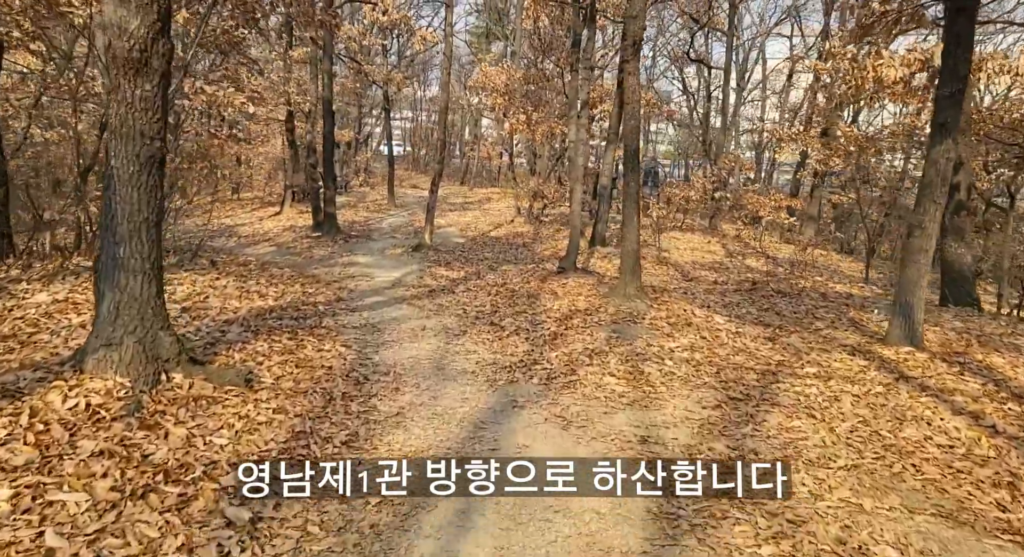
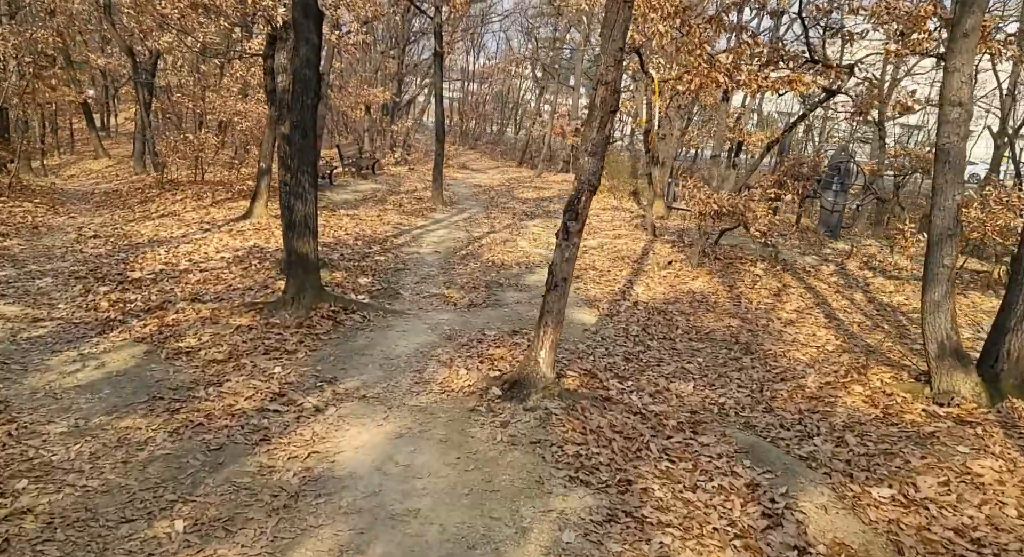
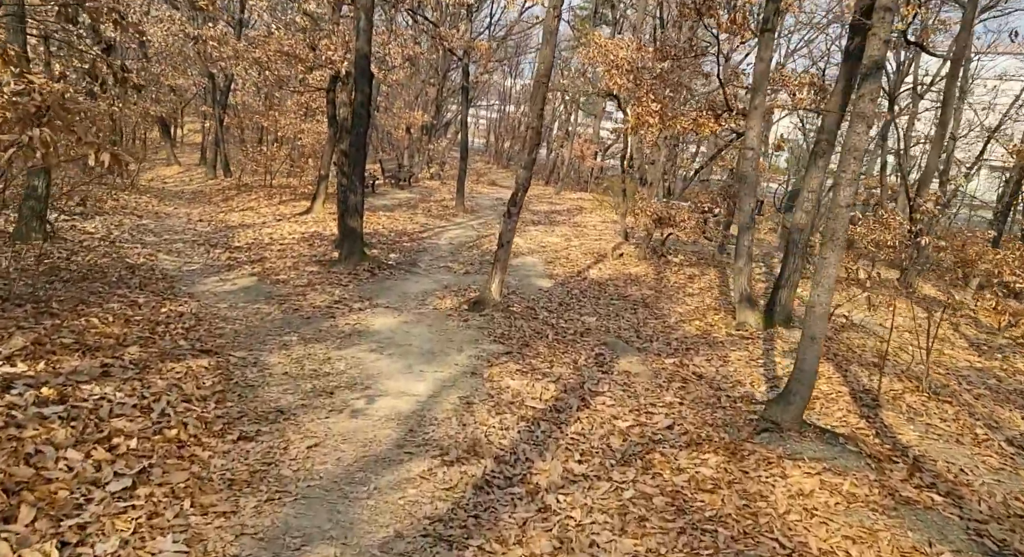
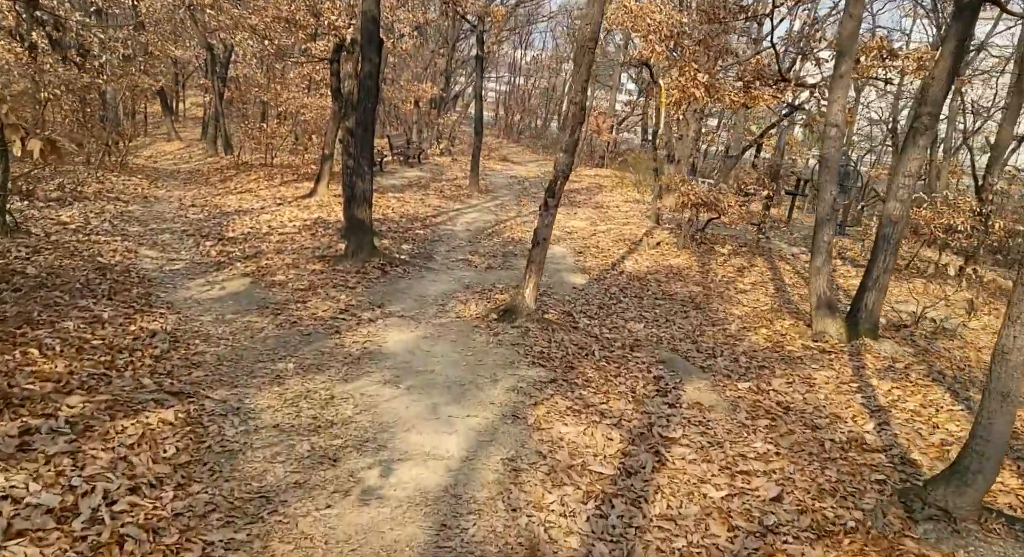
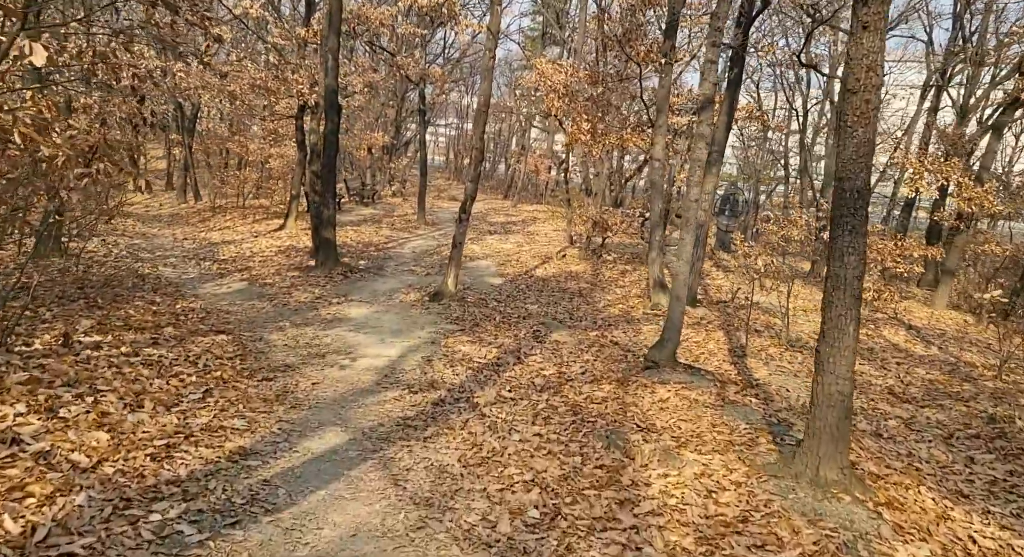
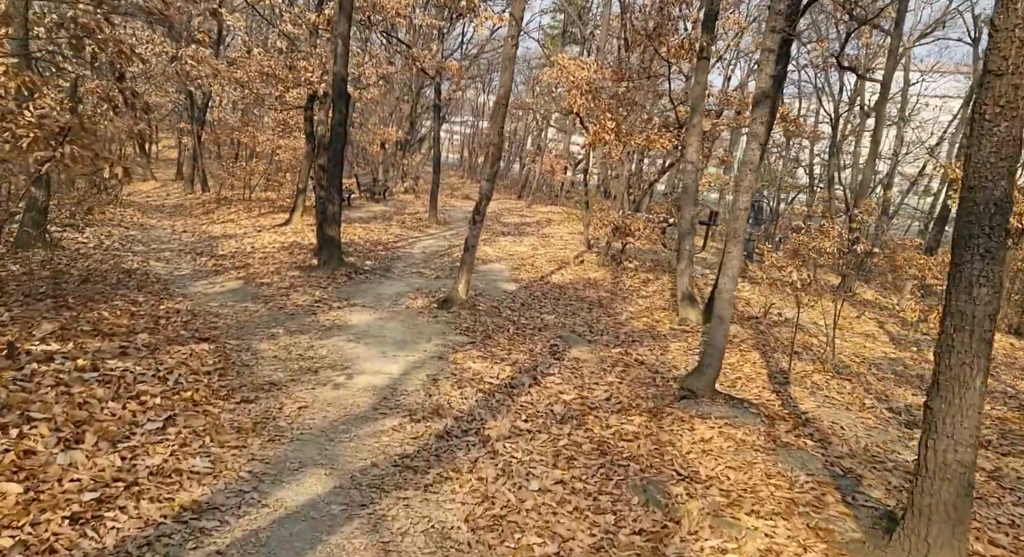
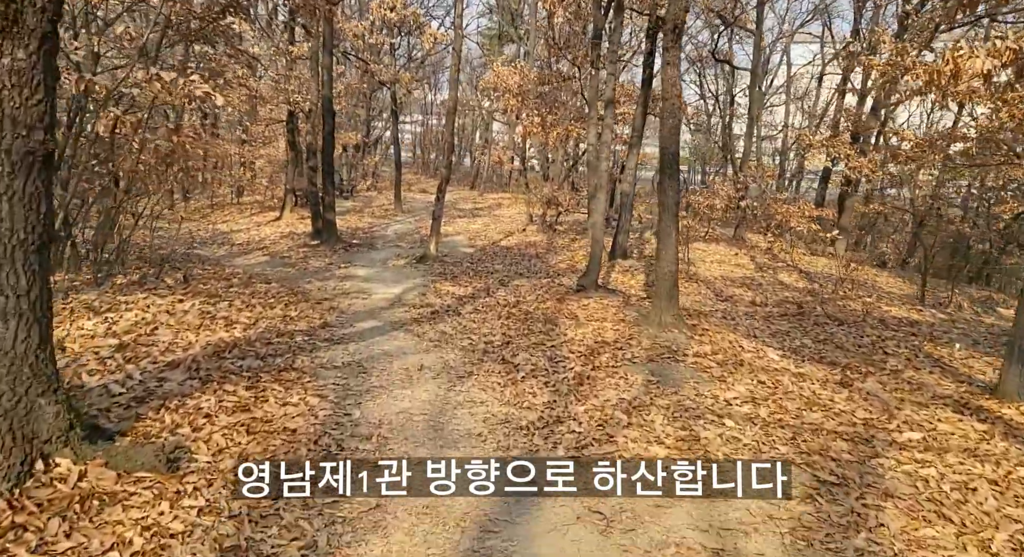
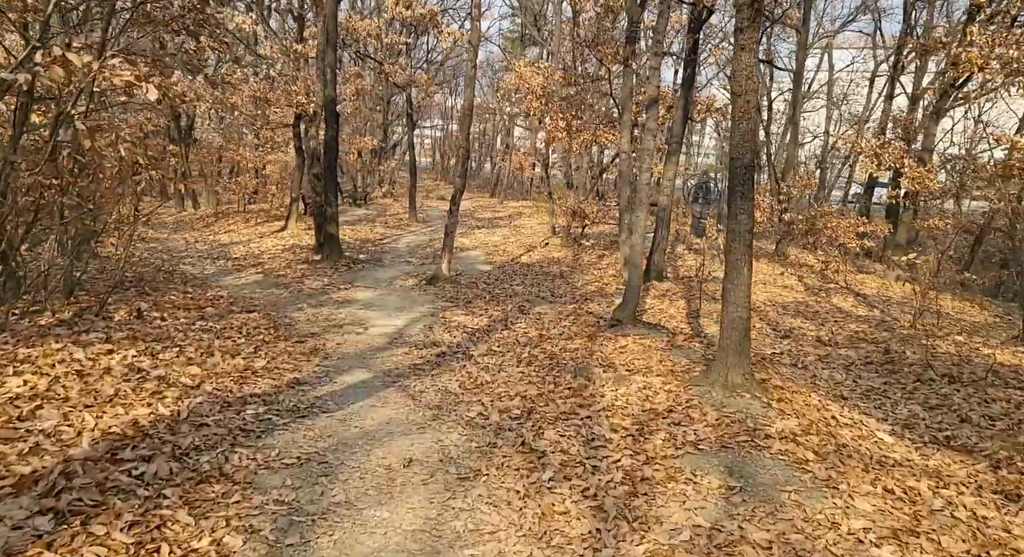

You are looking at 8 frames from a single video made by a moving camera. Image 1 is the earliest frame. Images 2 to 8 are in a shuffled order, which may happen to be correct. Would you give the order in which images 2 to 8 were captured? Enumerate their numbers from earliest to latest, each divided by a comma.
7, 8, 5, 6, 3, 4, 2
